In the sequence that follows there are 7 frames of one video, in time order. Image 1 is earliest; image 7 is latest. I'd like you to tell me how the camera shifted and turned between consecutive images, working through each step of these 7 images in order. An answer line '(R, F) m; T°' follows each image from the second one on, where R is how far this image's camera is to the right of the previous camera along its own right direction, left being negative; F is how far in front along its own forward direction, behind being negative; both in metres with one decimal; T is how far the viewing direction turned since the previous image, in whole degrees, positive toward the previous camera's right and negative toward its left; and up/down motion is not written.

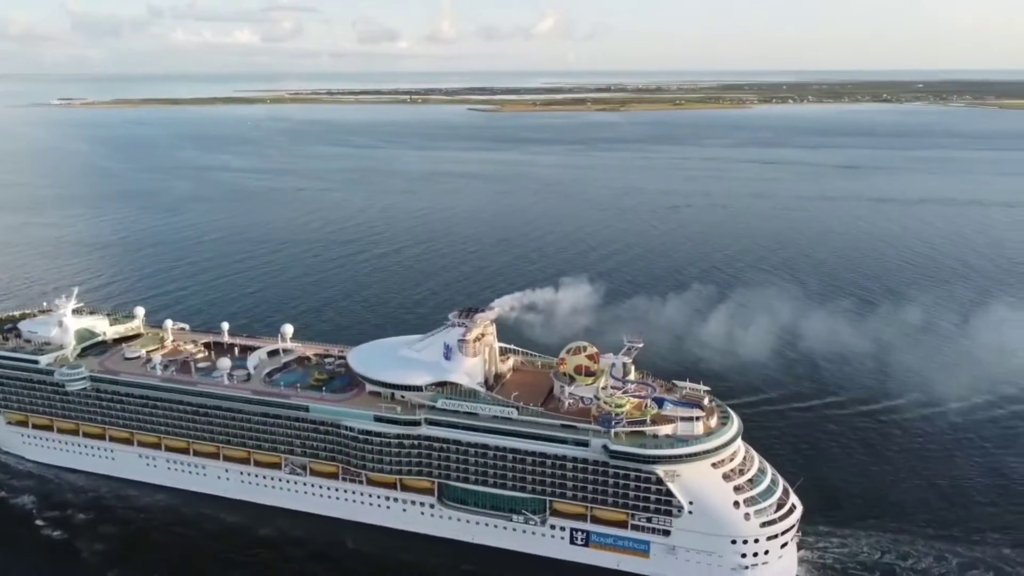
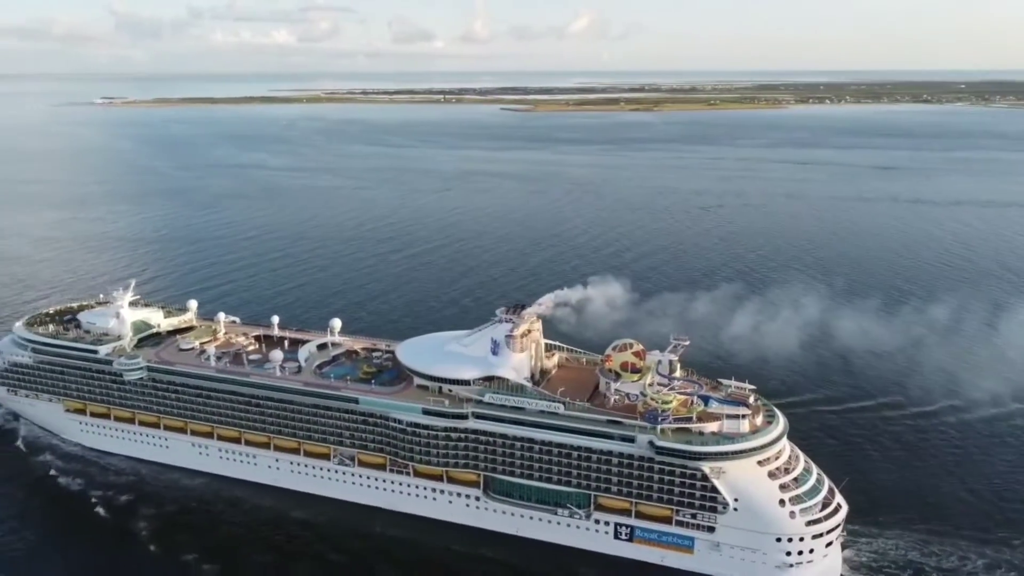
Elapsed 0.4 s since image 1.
(-0.9, -0.5) m; -2°
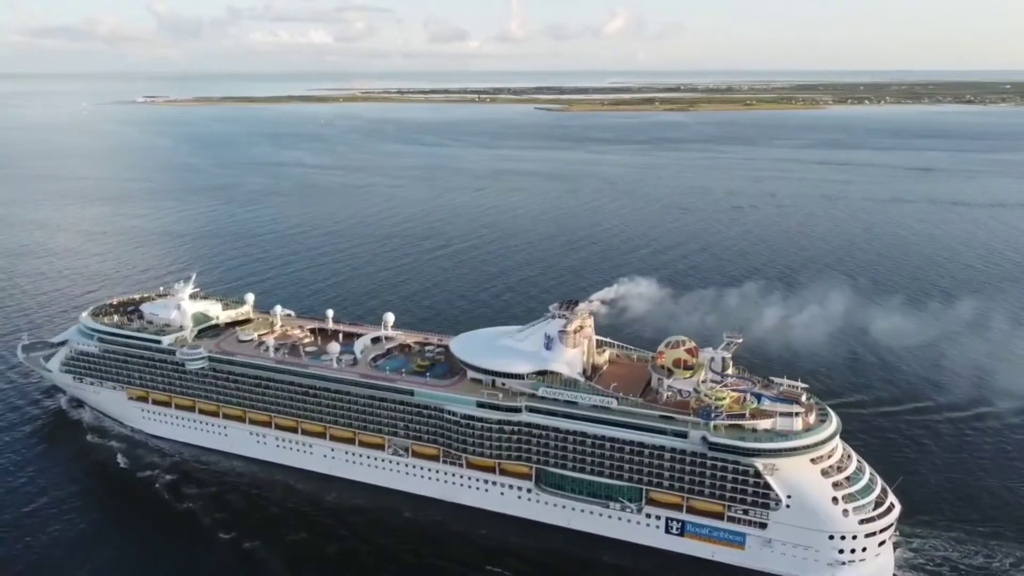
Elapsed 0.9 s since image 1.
(-1.3, -0.7) m; -2°
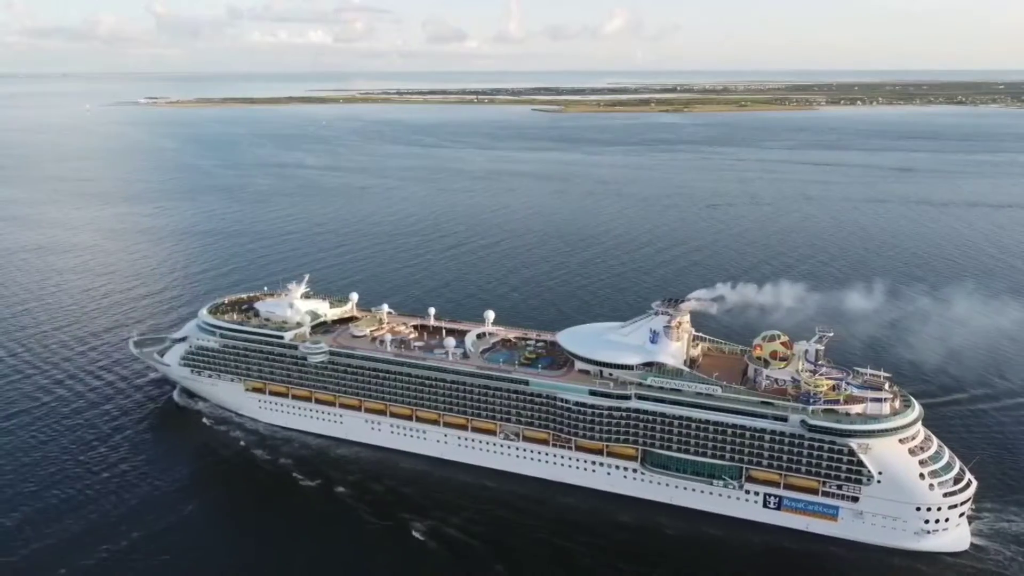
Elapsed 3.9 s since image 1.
(-6.6, -4.0) m; 0°
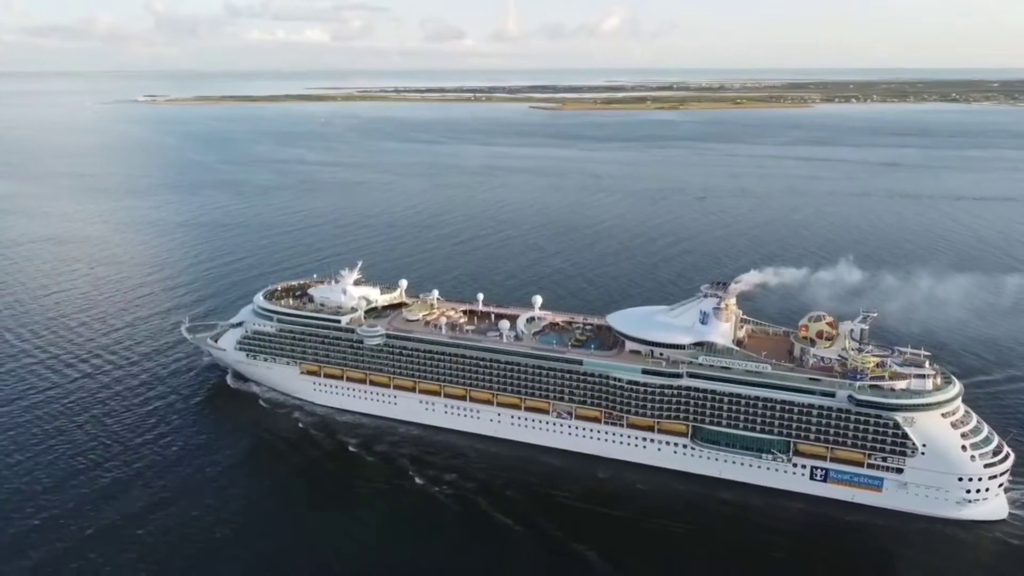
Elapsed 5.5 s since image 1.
(-3.6, -1.9) m; 0°
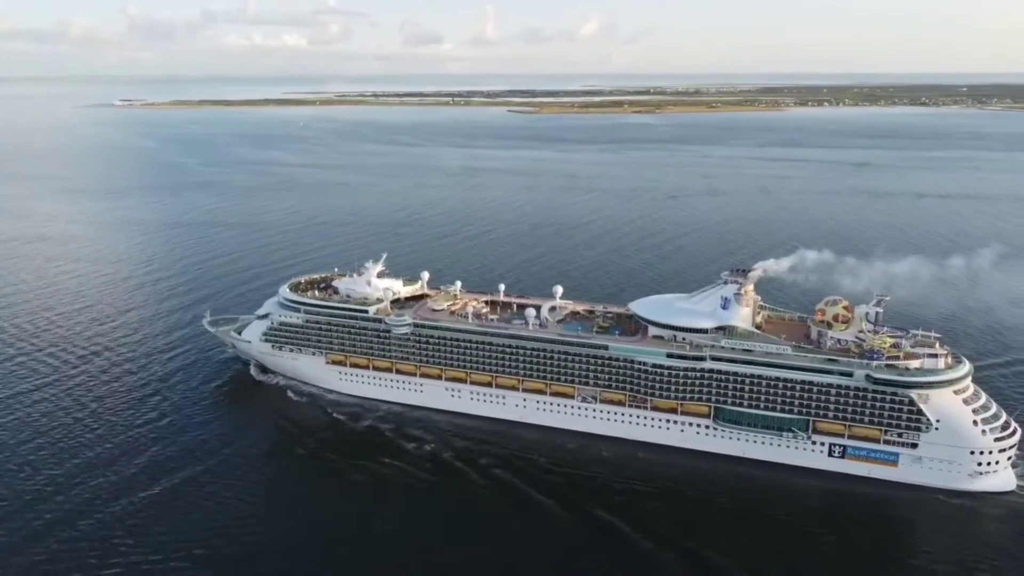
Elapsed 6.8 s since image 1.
(-3.1, -1.4) m; +2°
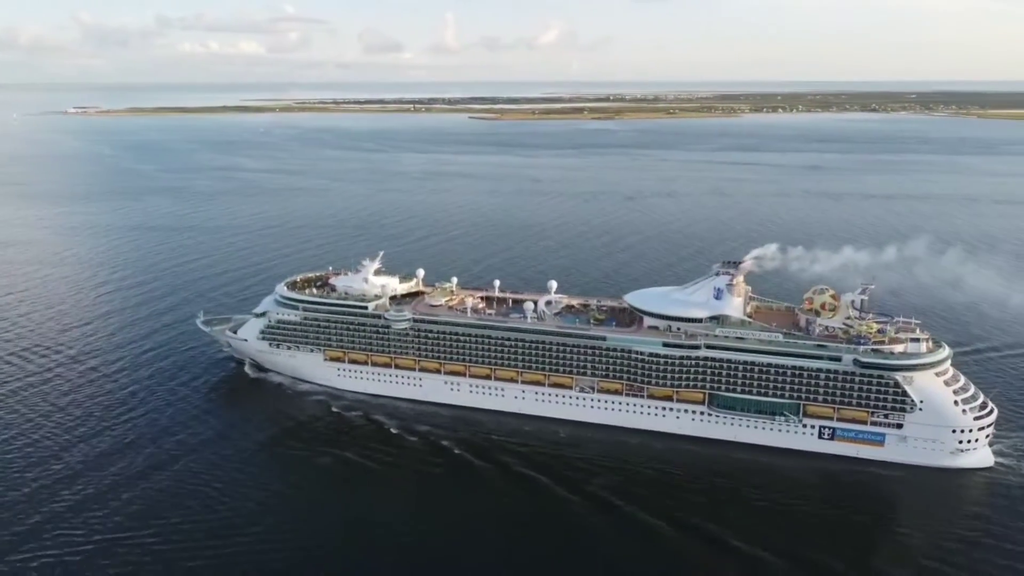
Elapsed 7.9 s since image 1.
(-2.4, -1.1) m; +3°
